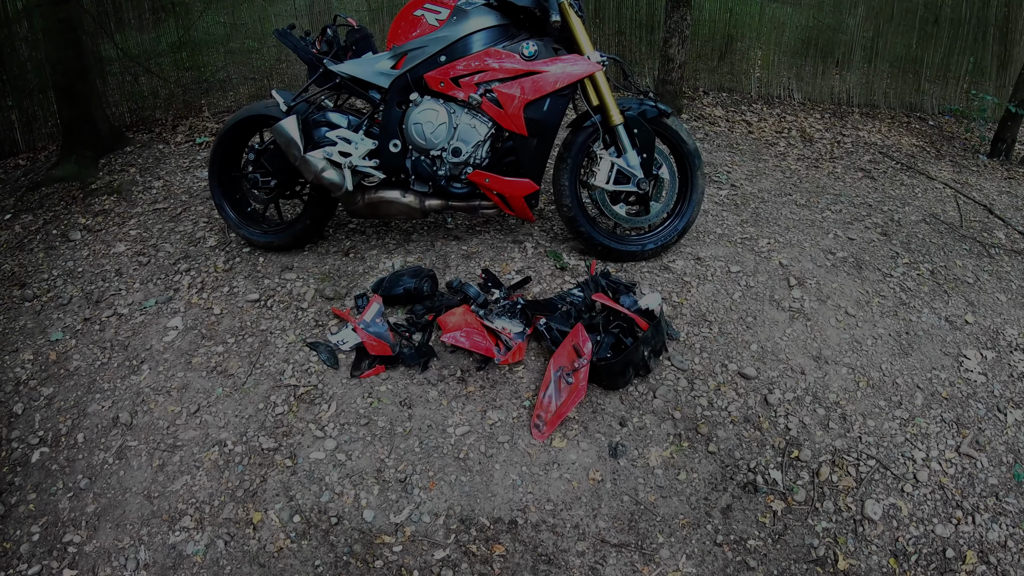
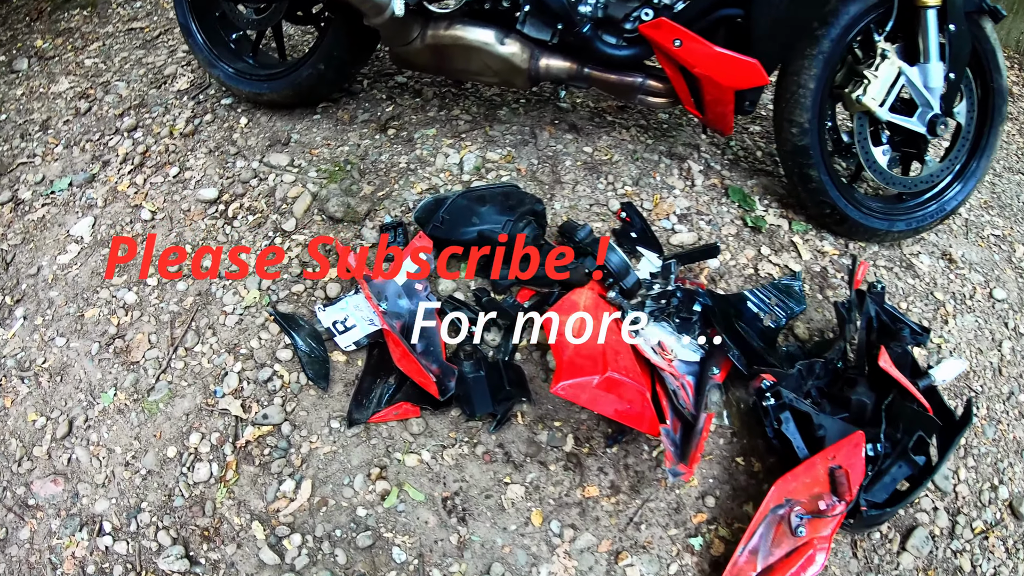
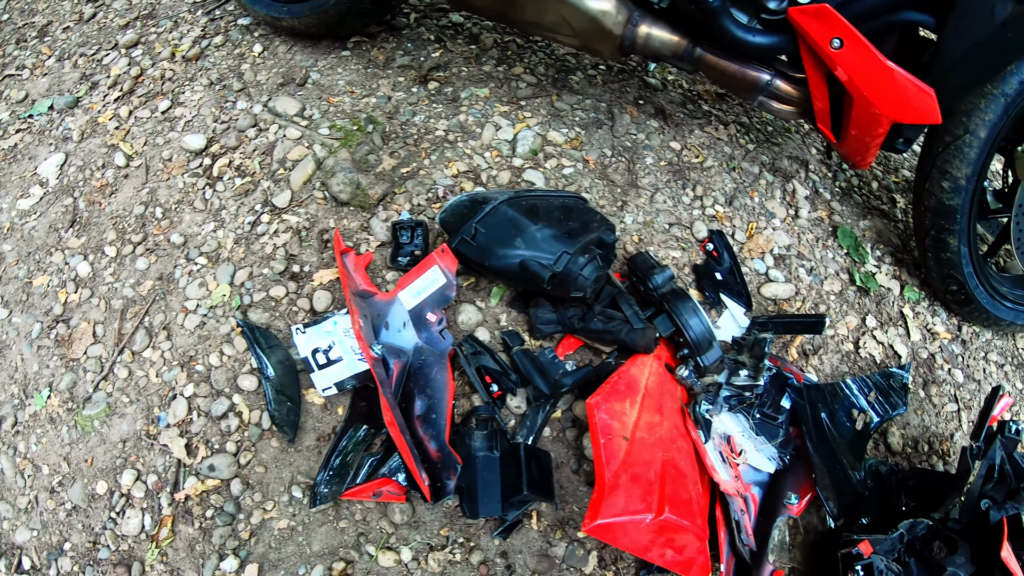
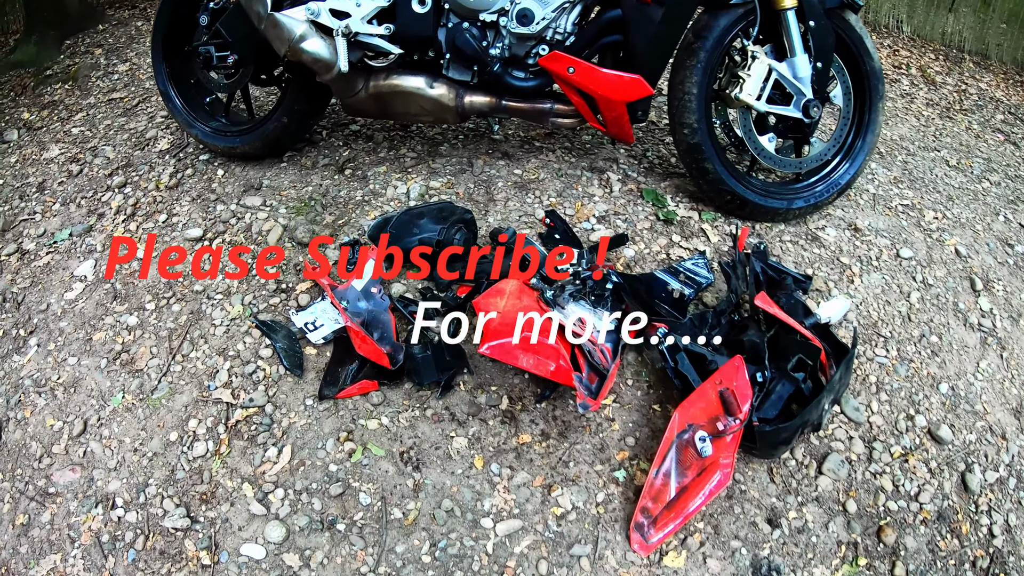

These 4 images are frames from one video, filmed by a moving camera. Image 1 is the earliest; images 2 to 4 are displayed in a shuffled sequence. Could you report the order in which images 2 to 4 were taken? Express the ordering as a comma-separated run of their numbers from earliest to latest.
4, 2, 3
